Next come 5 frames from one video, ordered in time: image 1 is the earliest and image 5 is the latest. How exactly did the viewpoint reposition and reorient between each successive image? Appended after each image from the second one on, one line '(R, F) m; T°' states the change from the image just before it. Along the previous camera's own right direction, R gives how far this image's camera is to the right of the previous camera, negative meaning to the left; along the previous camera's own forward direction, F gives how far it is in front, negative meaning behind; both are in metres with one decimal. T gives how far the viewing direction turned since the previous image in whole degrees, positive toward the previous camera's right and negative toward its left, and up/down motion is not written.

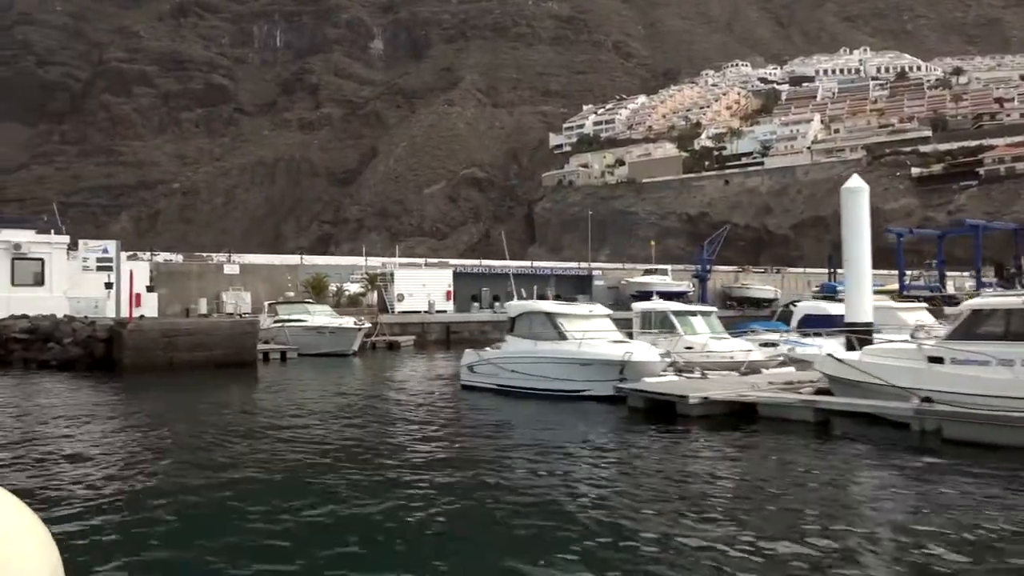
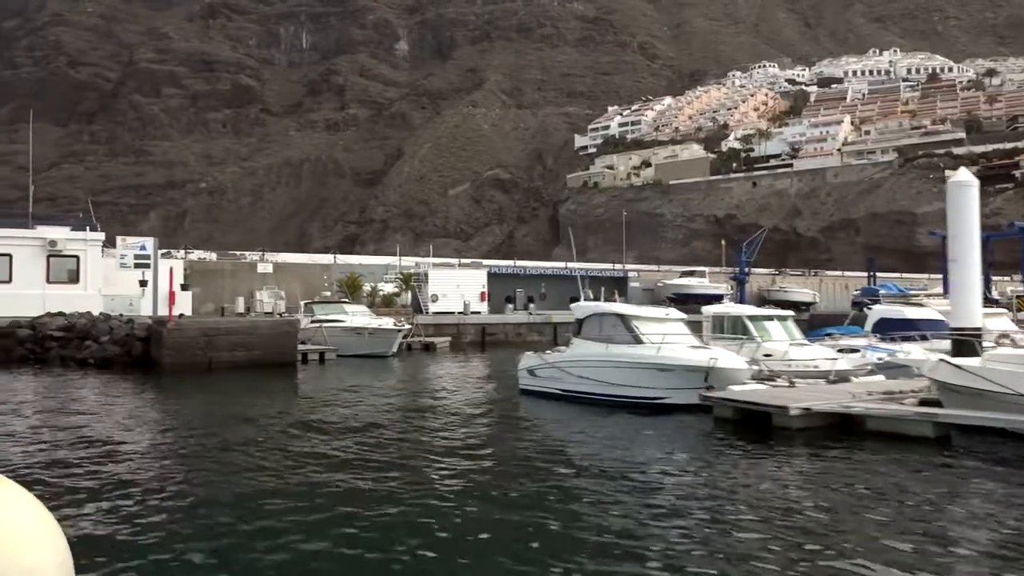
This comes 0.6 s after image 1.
(-0.4, +0.4) m; -1°
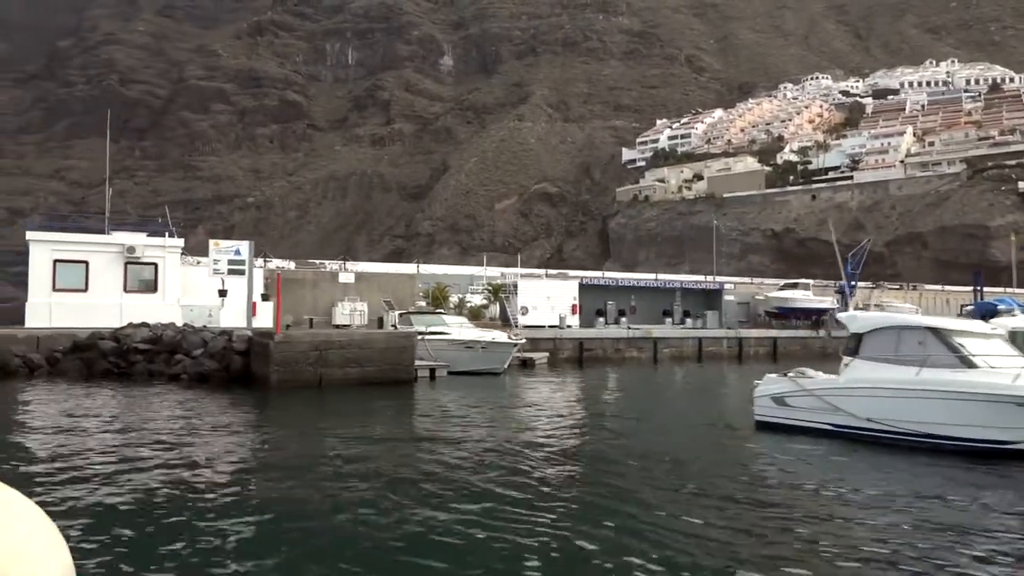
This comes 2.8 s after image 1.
(-1.5, +1.6) m; -3°
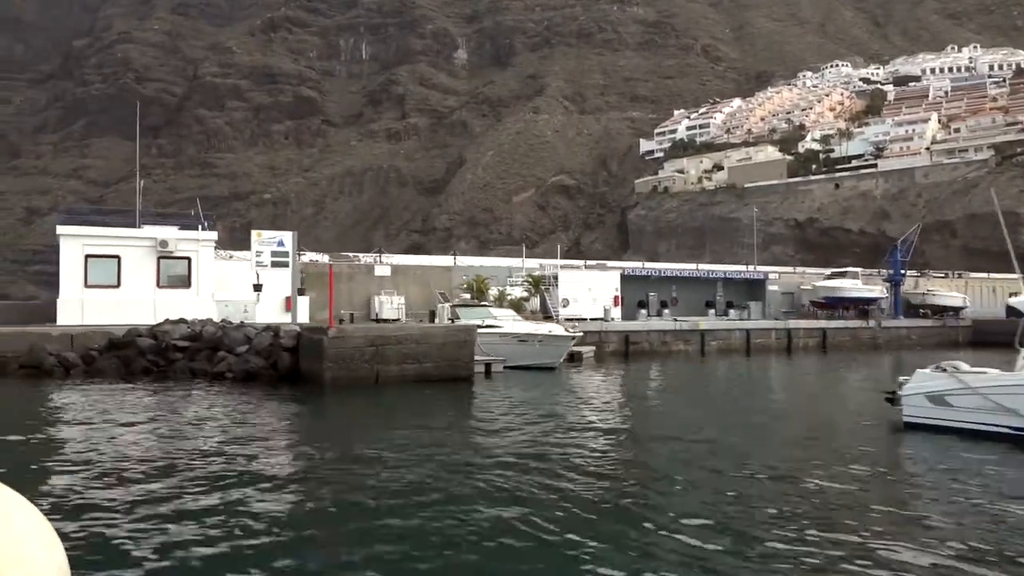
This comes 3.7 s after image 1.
(-0.7, +0.7) m; -1°
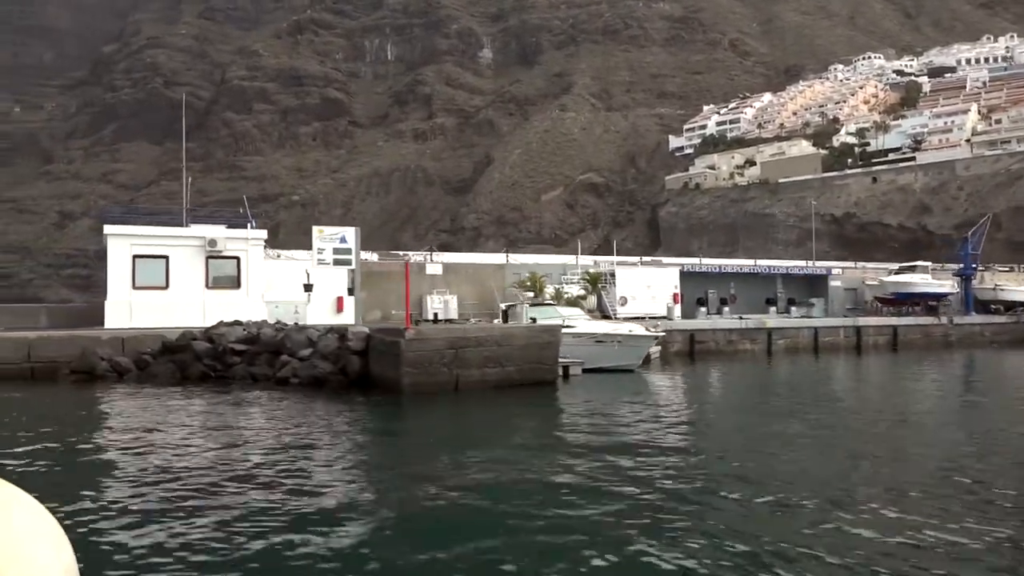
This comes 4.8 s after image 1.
(-0.7, +0.8) m; -2°
